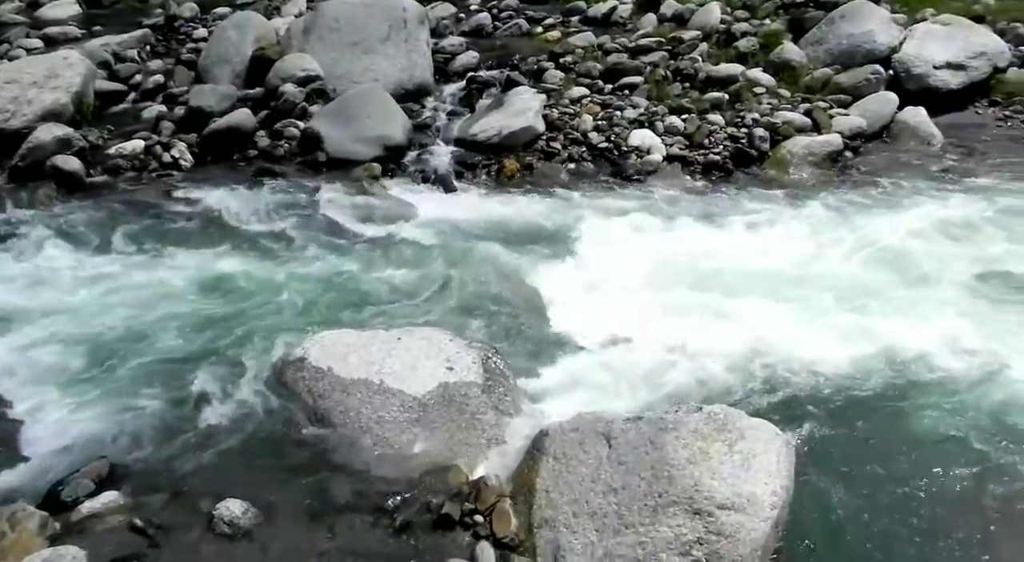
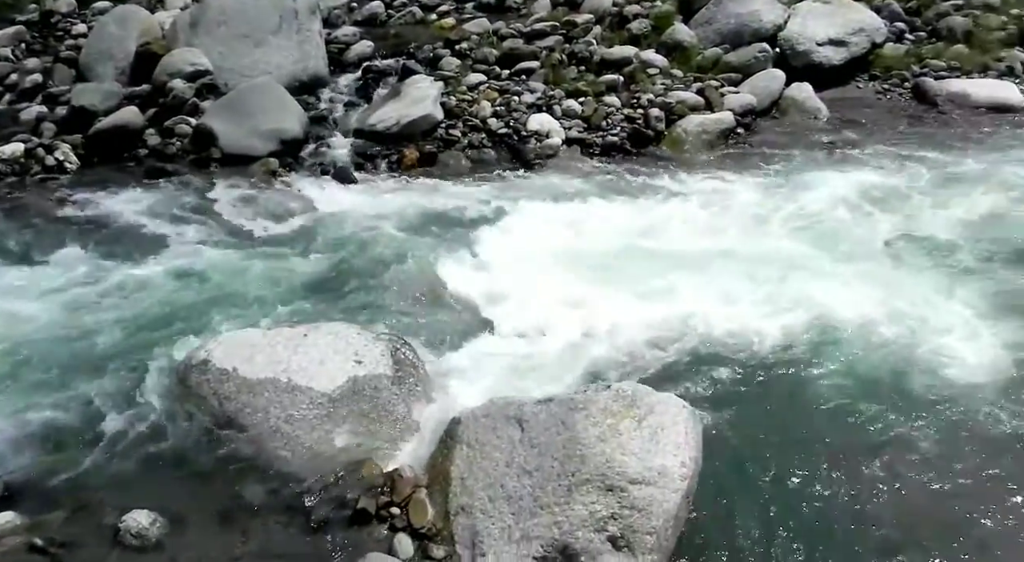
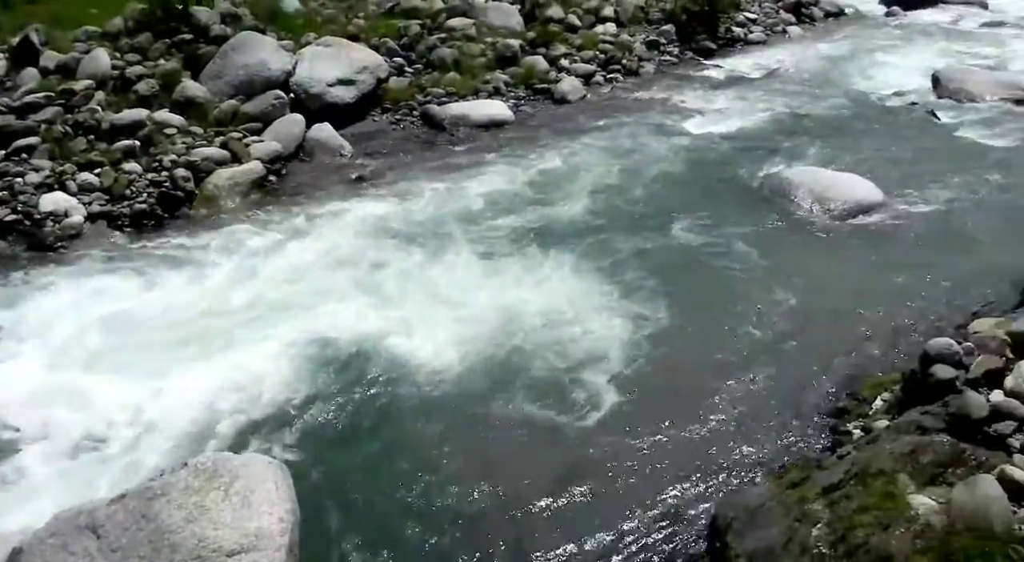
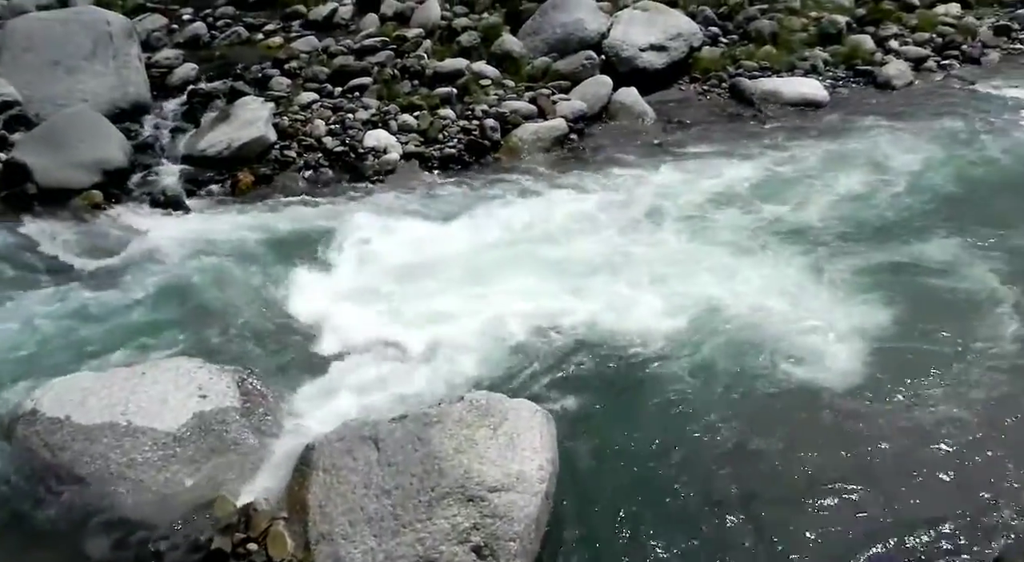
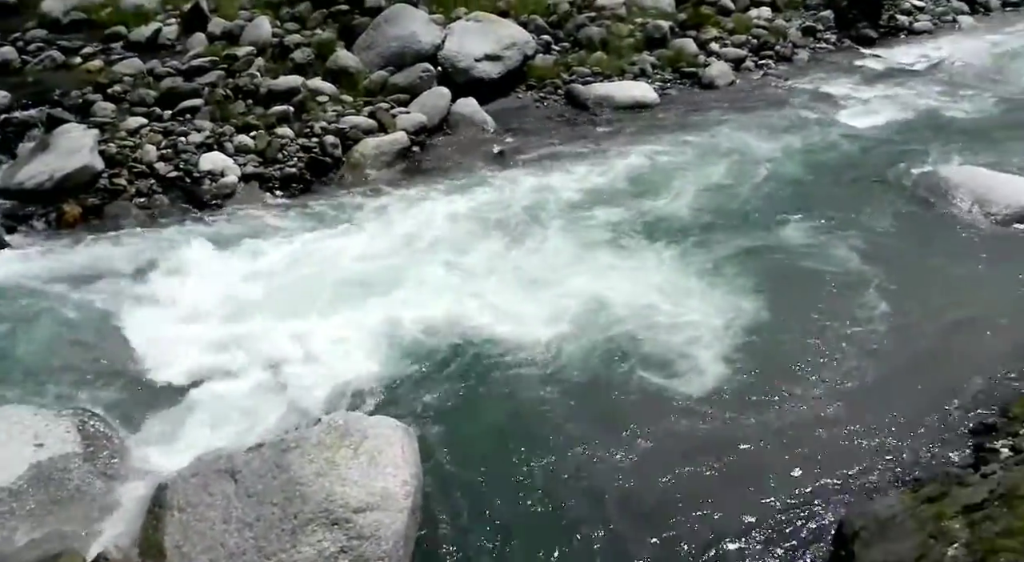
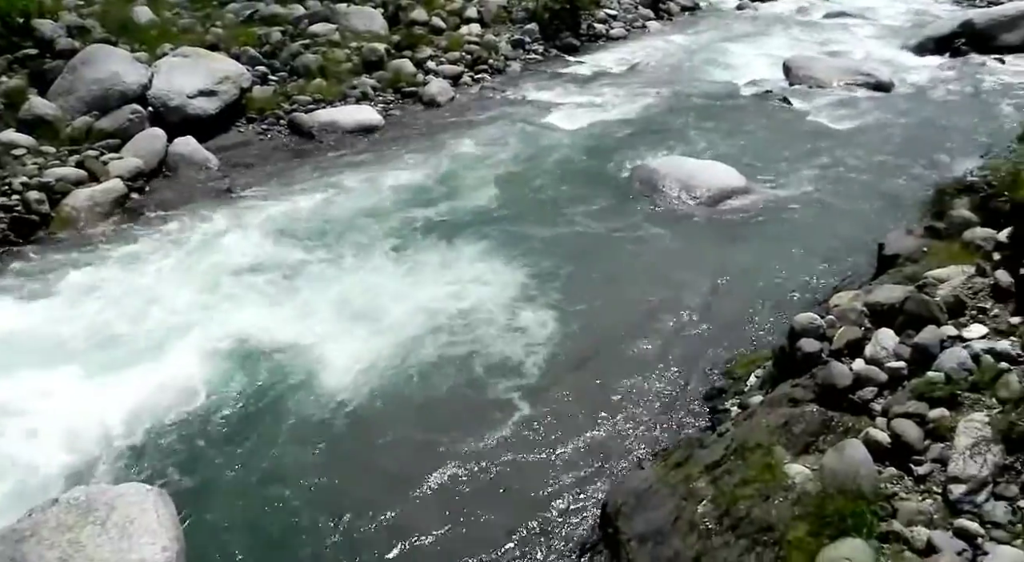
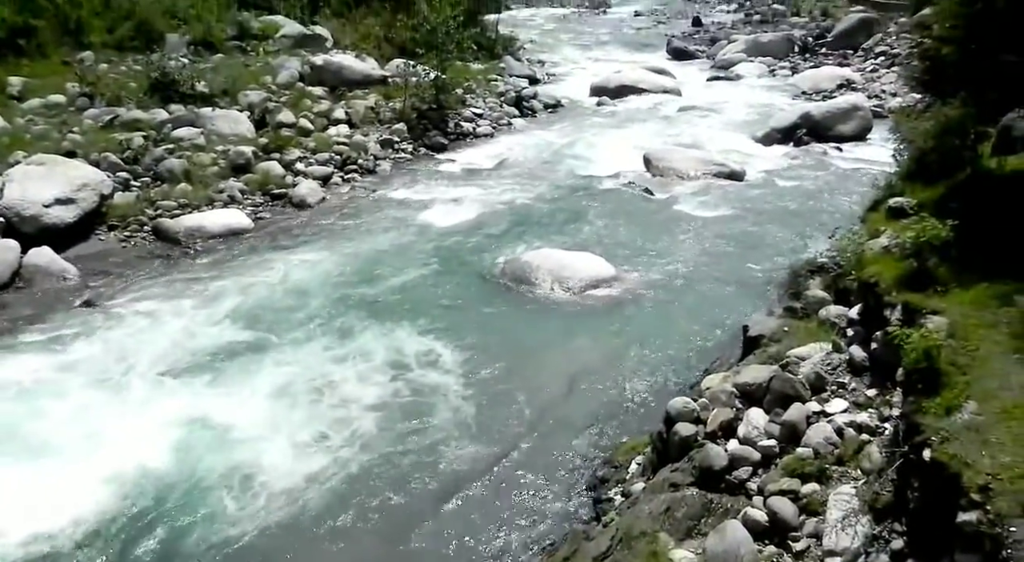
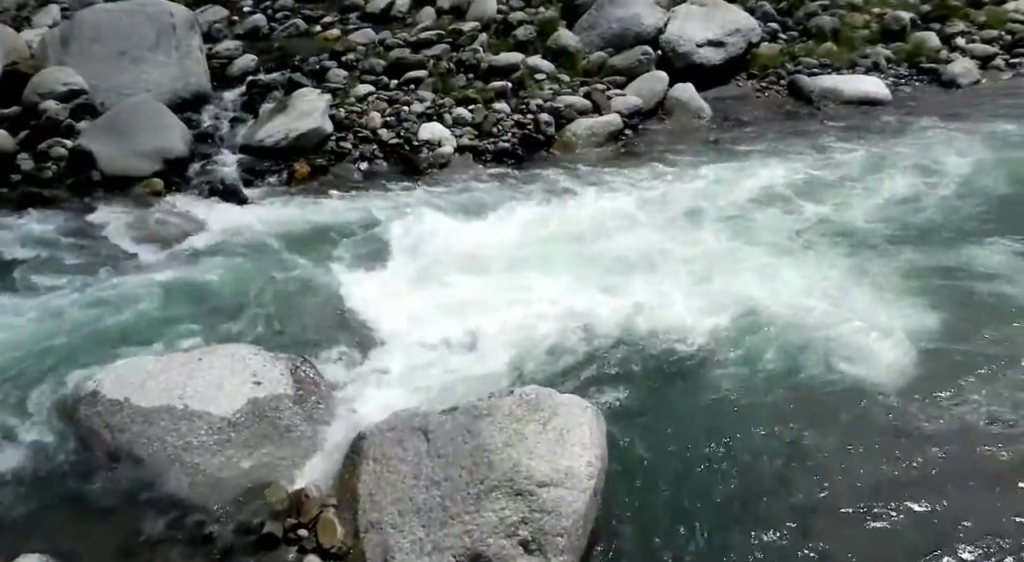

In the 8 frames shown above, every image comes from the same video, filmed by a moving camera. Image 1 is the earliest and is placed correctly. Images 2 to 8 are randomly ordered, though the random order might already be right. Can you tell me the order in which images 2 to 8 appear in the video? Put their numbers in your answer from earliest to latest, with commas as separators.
2, 8, 4, 5, 3, 6, 7
